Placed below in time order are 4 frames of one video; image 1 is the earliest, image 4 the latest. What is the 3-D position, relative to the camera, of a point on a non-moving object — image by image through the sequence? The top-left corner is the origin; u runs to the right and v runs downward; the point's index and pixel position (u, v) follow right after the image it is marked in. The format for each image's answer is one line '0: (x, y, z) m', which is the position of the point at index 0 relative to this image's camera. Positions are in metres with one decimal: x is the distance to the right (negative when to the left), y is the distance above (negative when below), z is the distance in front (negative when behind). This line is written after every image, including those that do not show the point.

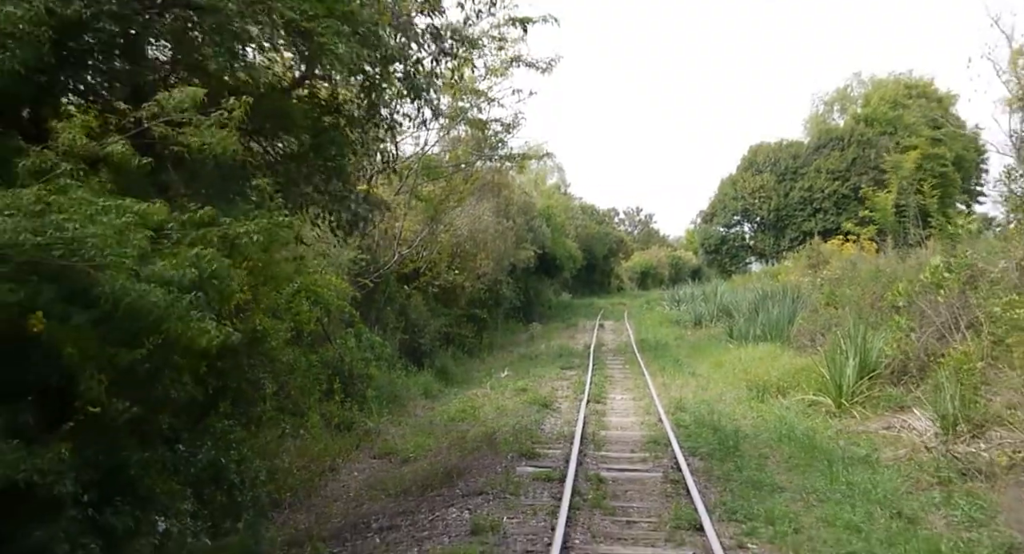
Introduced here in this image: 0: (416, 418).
0: (-1.6, -2.4, +13.5) m
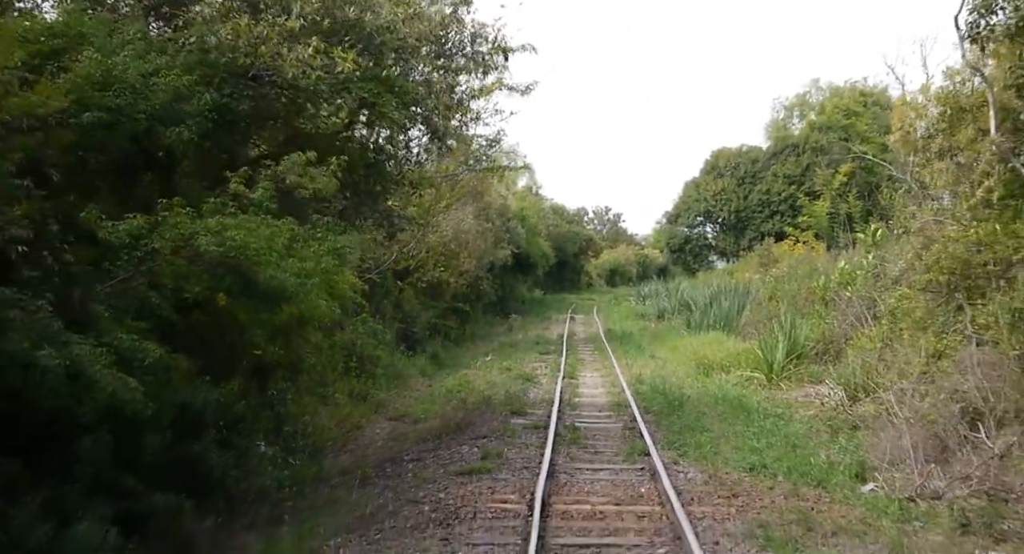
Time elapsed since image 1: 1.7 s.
0: (-1.9, -2.3, +16.0) m
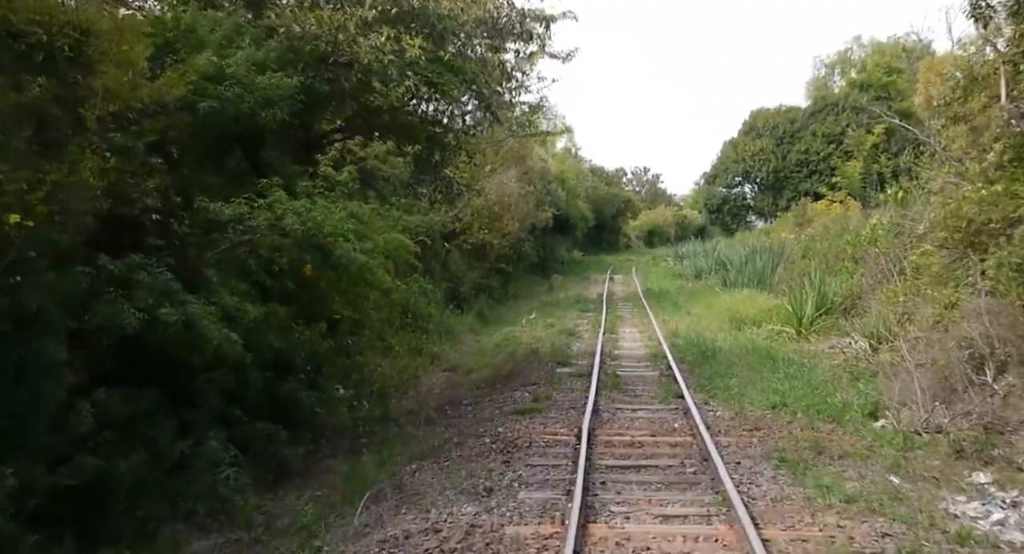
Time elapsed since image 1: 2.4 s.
0: (-0.9, -1.5, +17.2) m
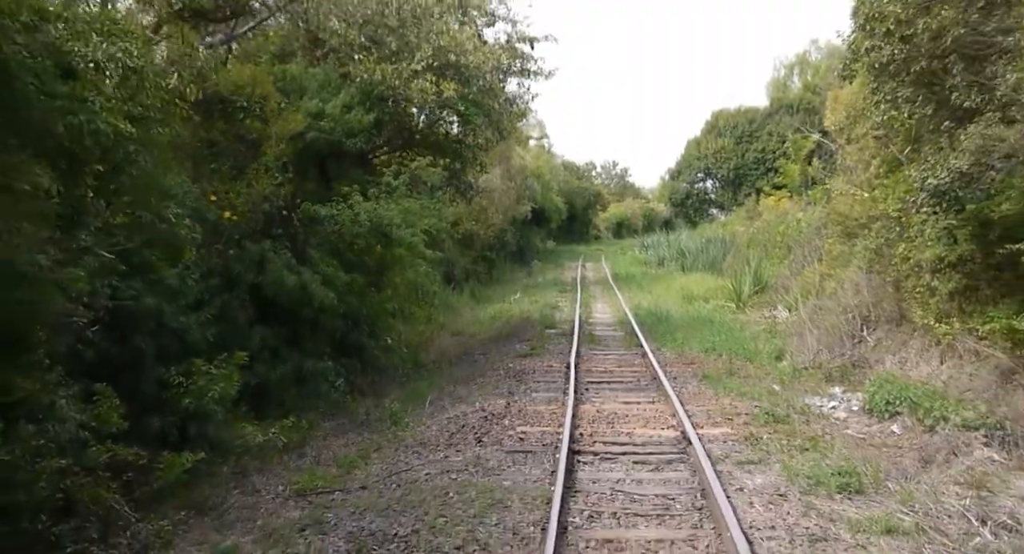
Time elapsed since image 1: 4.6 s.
0: (-1.1, -1.1, +20.7) m
